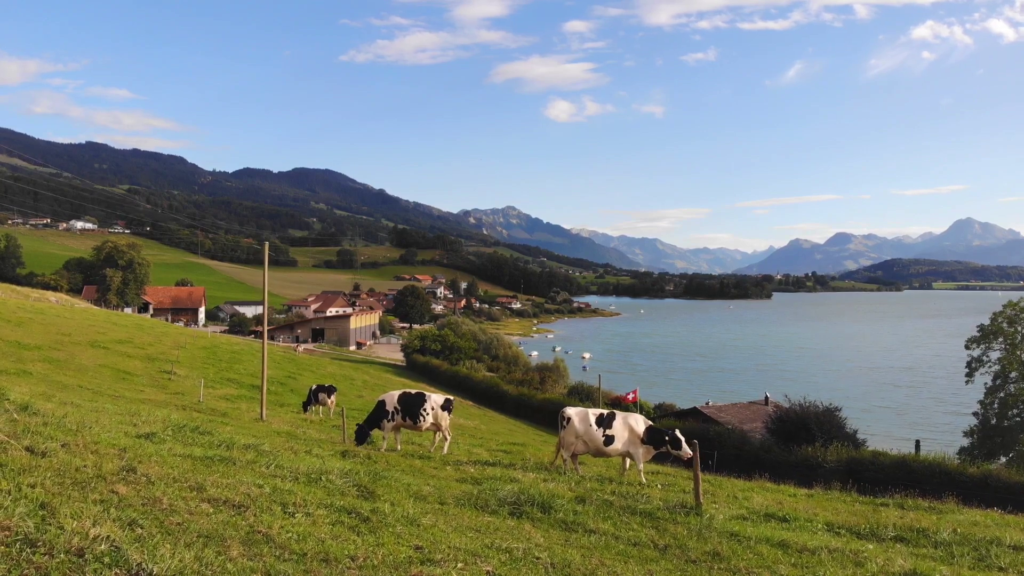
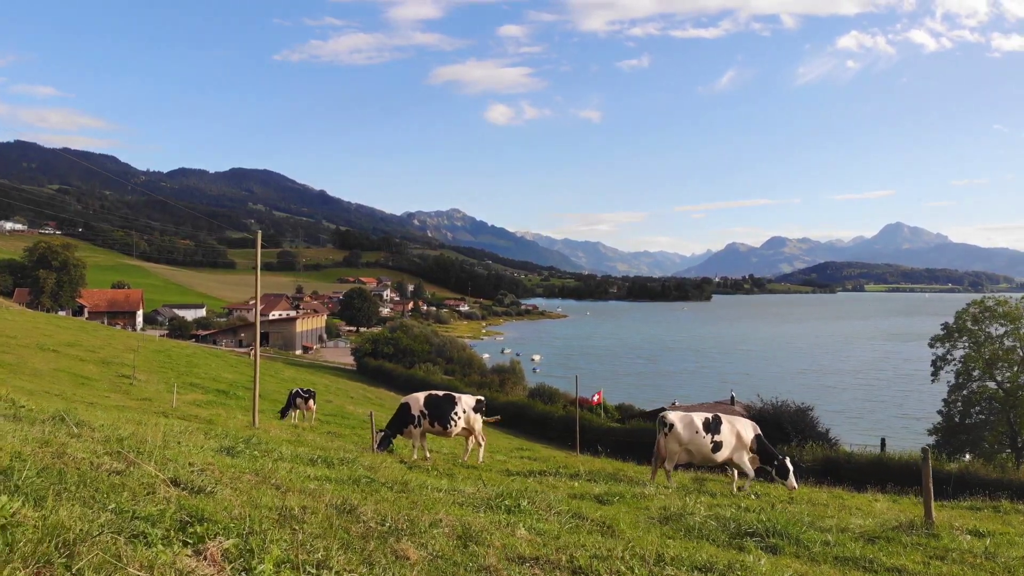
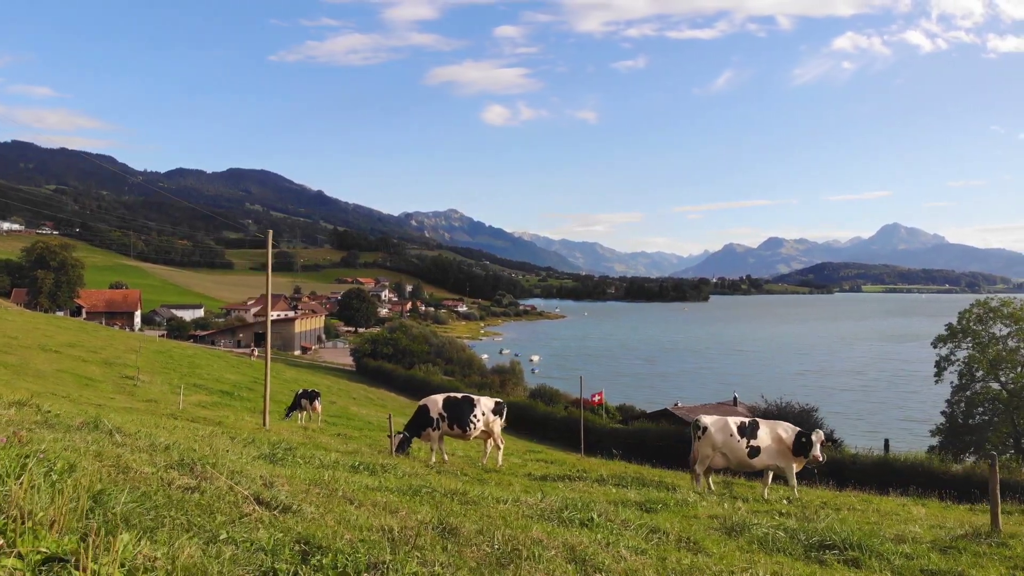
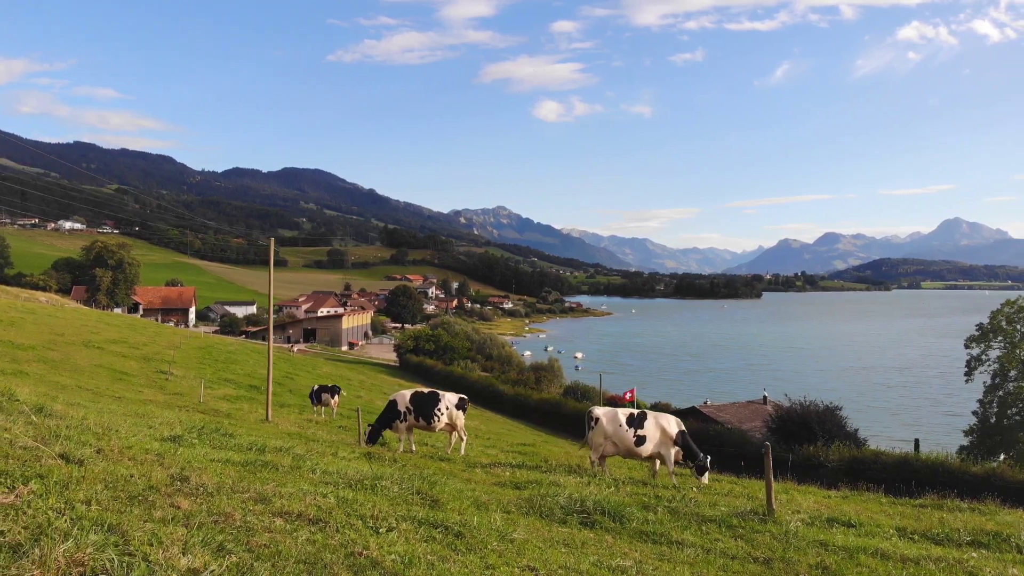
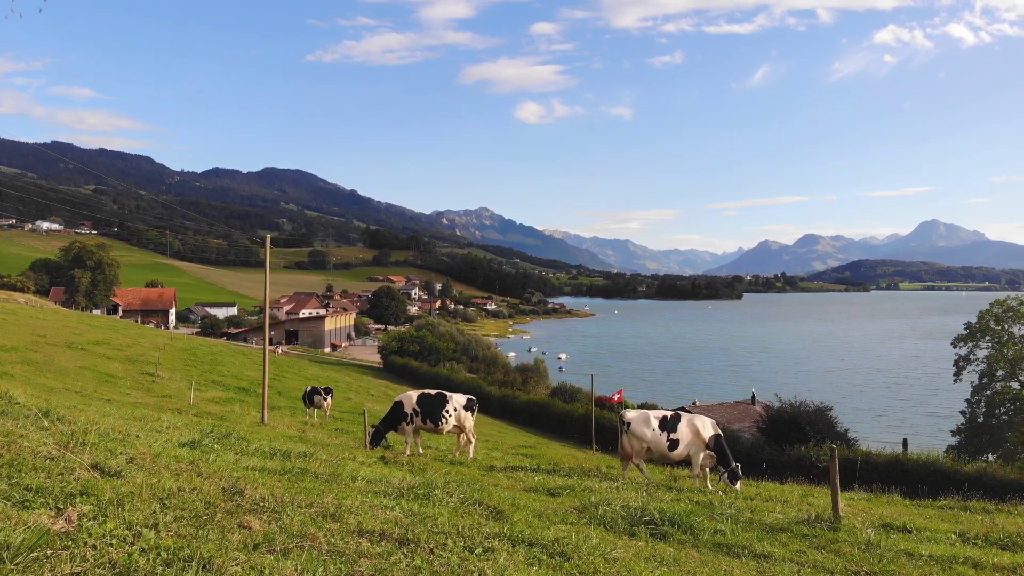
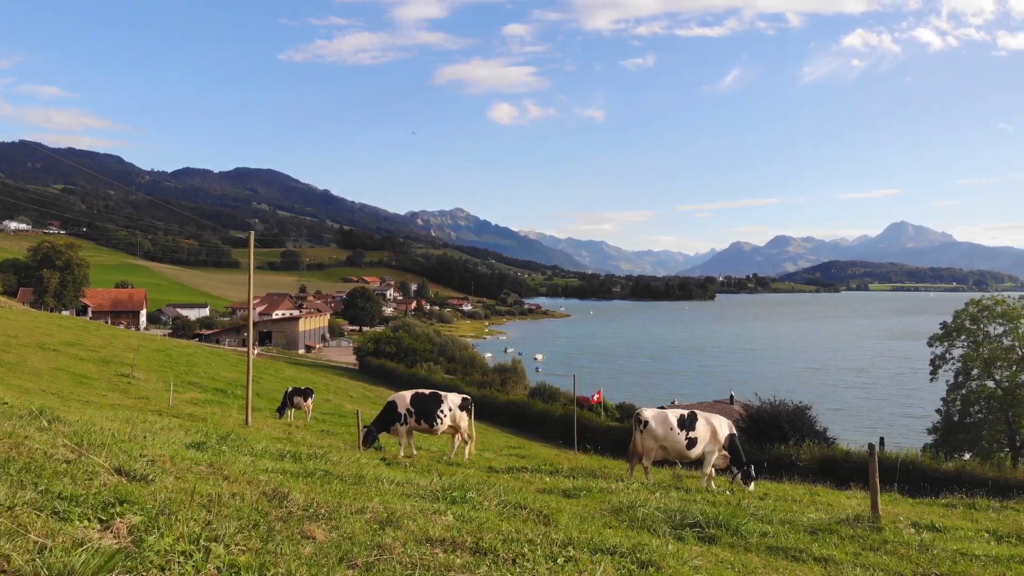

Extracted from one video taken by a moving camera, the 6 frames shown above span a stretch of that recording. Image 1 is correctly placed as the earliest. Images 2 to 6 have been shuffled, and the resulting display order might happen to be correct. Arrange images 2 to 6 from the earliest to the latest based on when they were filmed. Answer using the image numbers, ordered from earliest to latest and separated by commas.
4, 5, 6, 2, 3
